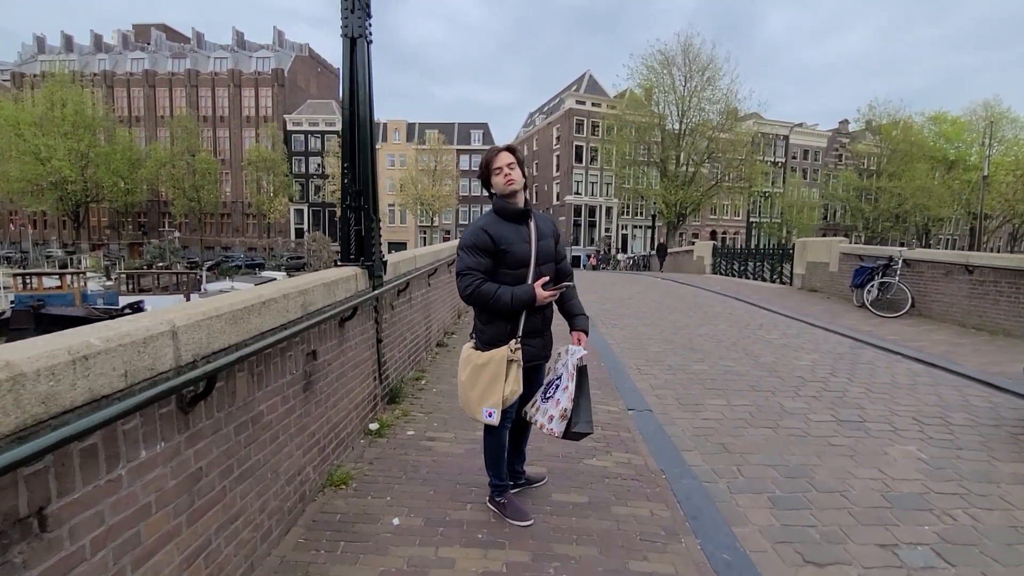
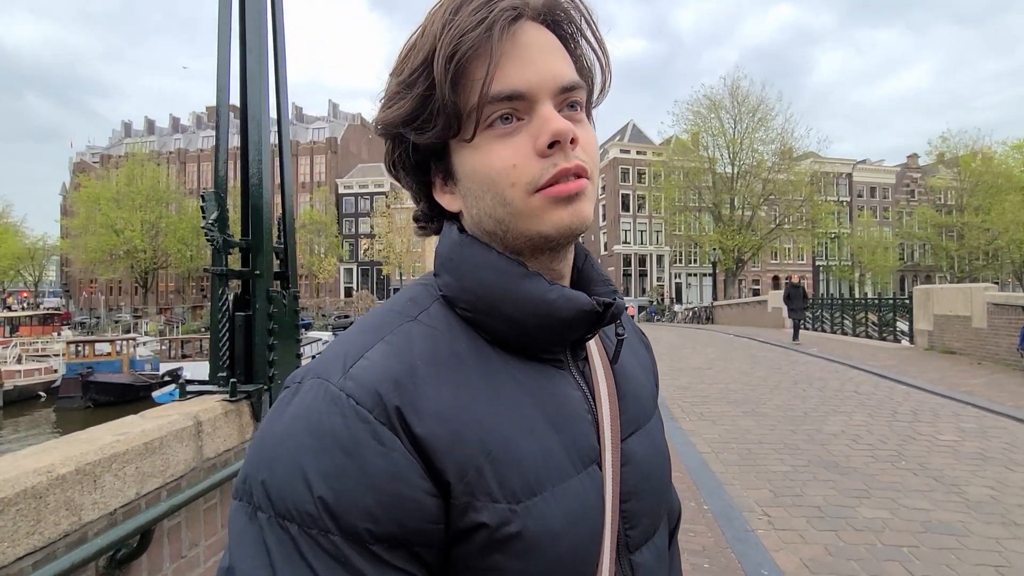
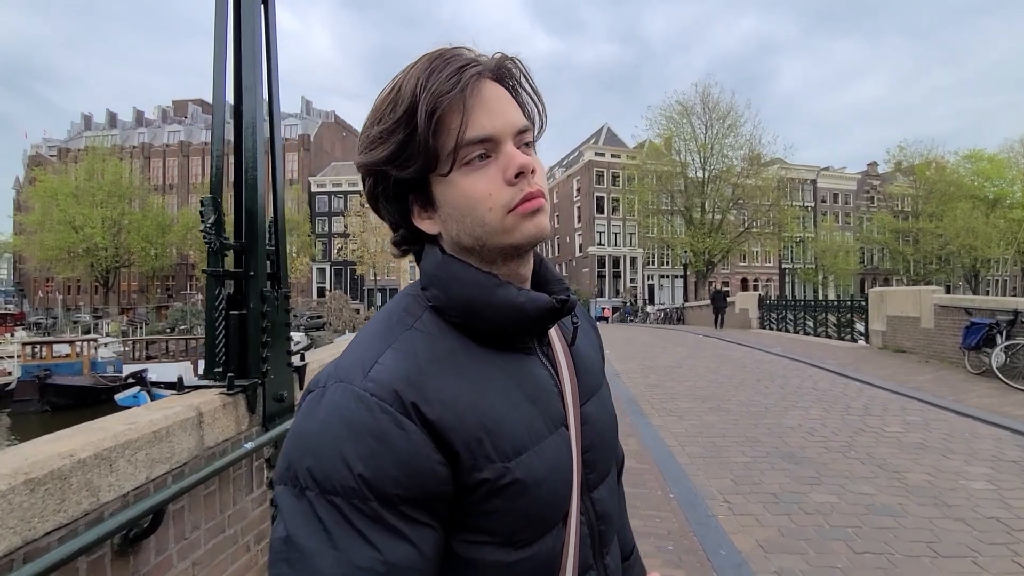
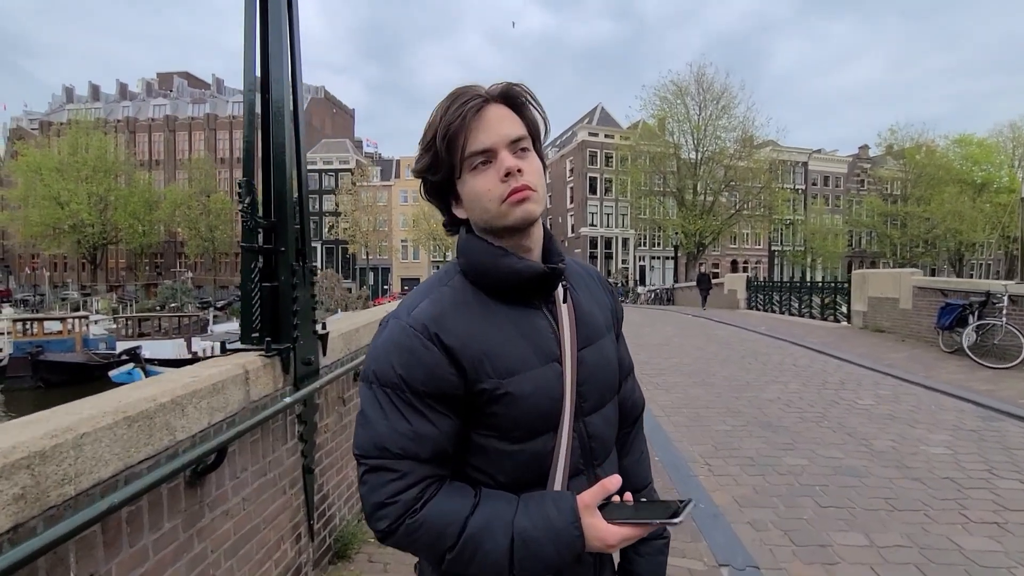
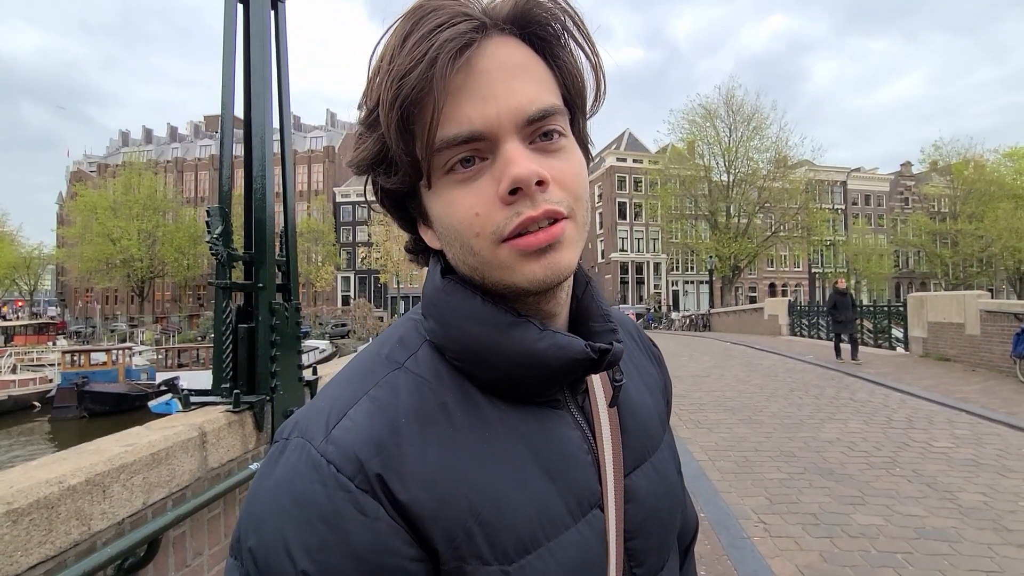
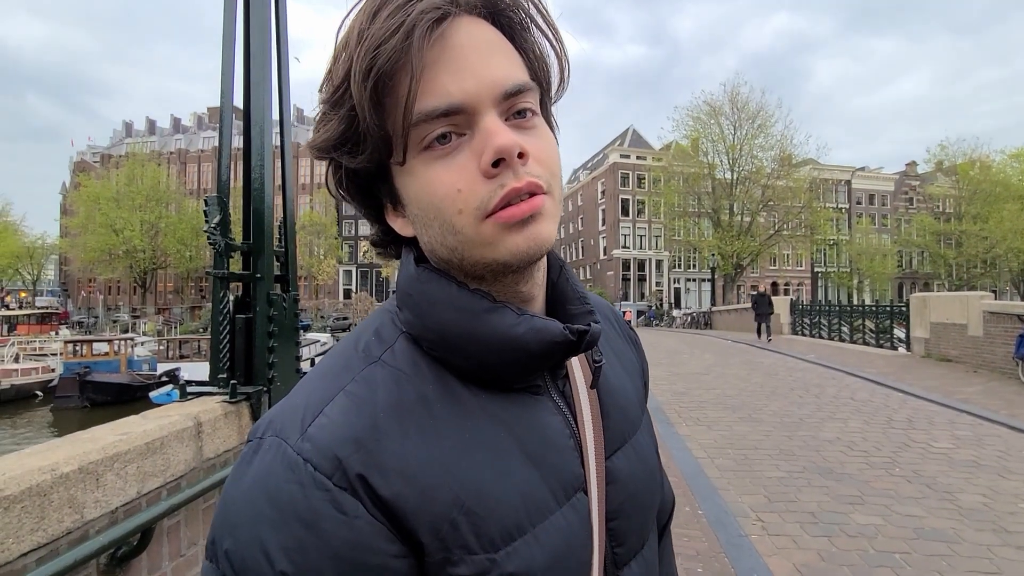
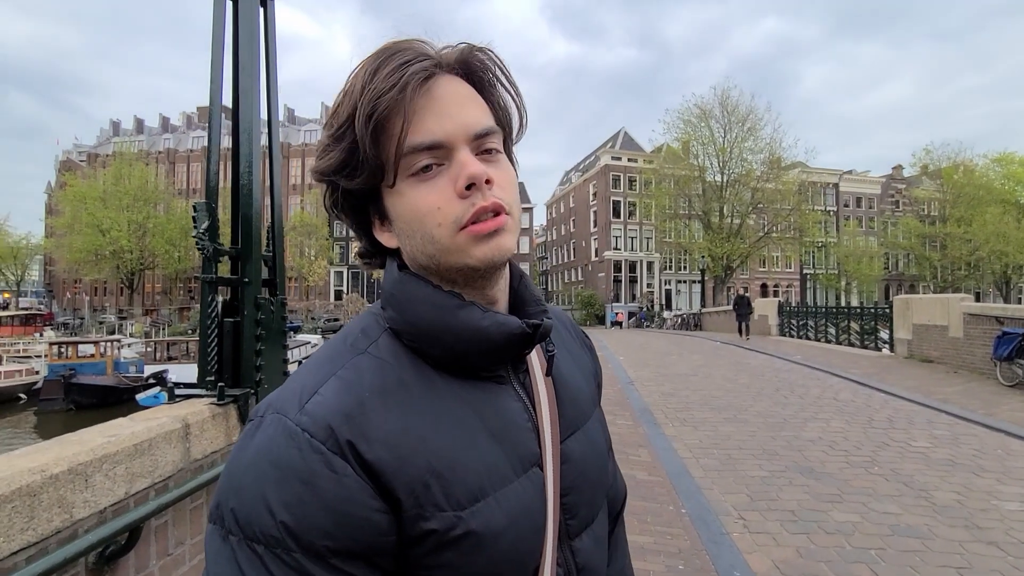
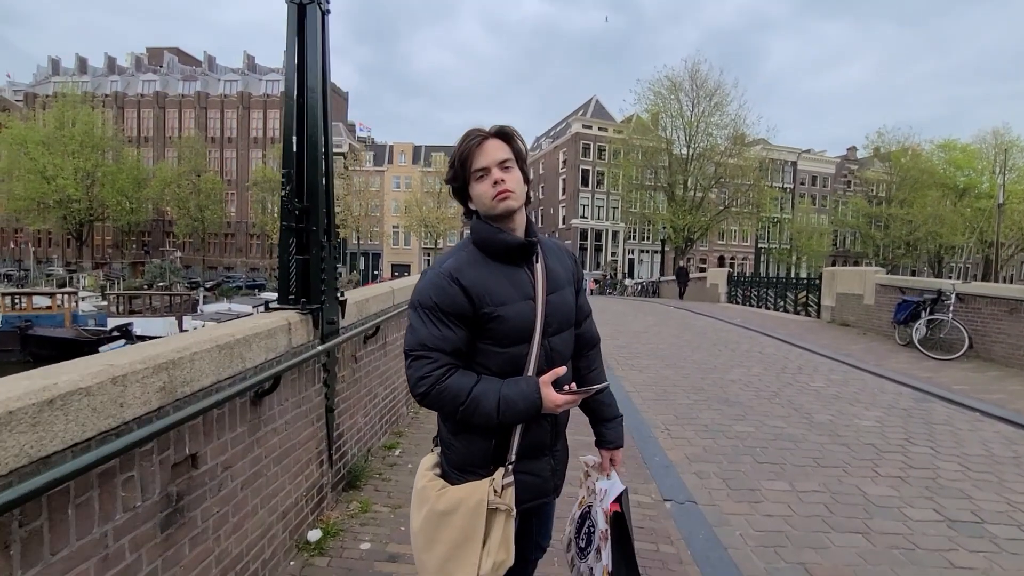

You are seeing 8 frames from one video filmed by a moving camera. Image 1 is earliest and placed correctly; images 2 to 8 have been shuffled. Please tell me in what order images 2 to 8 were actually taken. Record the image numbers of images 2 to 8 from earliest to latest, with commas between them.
8, 4, 3, 7, 6, 2, 5
